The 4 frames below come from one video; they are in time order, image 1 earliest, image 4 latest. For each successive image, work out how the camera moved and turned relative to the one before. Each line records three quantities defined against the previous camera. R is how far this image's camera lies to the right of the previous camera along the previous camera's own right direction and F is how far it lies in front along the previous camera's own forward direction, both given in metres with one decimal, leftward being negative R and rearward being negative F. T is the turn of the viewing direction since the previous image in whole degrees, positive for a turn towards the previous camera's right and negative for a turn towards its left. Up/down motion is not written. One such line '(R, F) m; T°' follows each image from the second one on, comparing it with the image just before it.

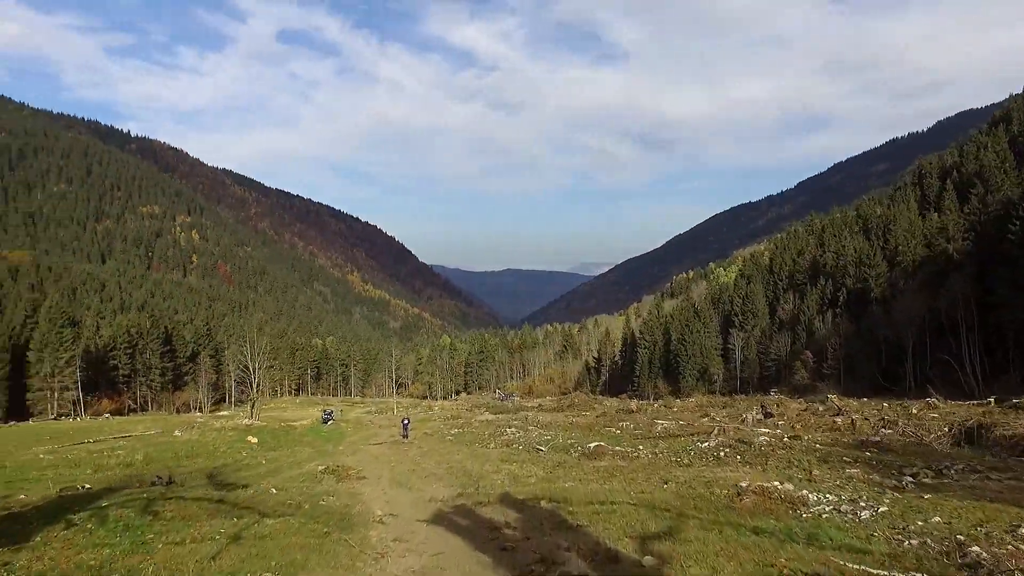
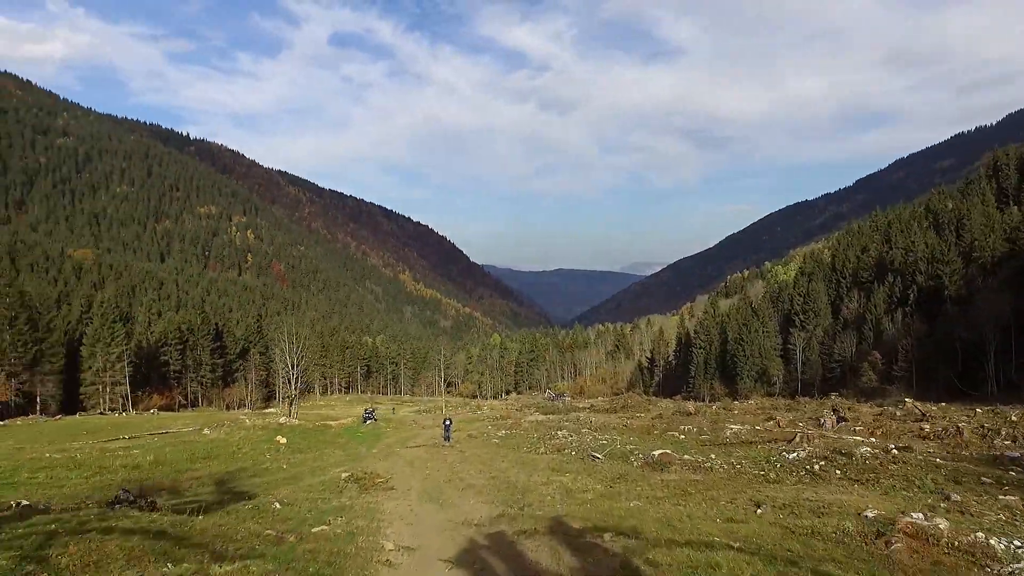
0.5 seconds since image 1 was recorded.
(-0.1, +2.4) m; -5°
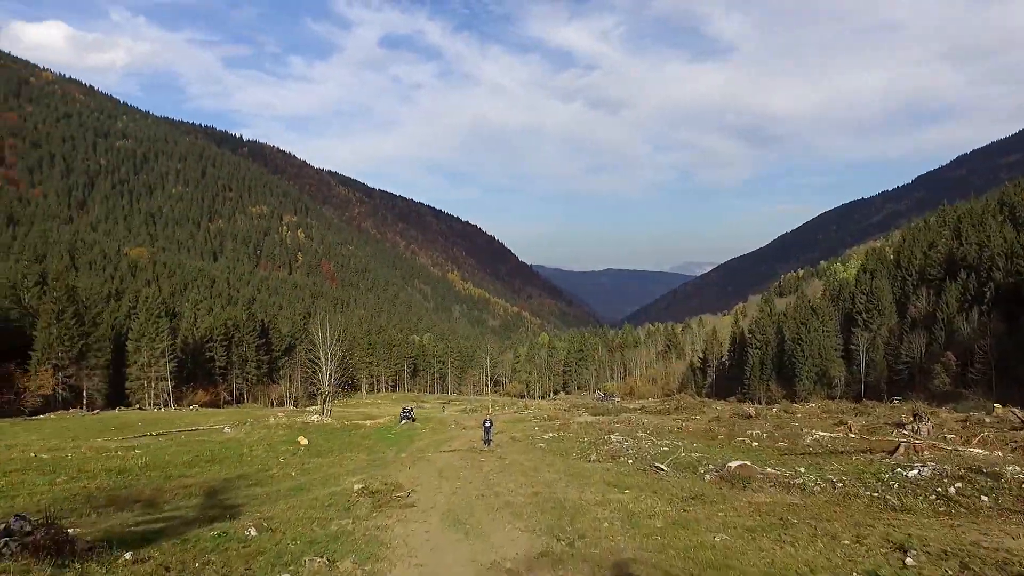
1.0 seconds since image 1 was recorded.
(0.0, +2.6) m; -4°
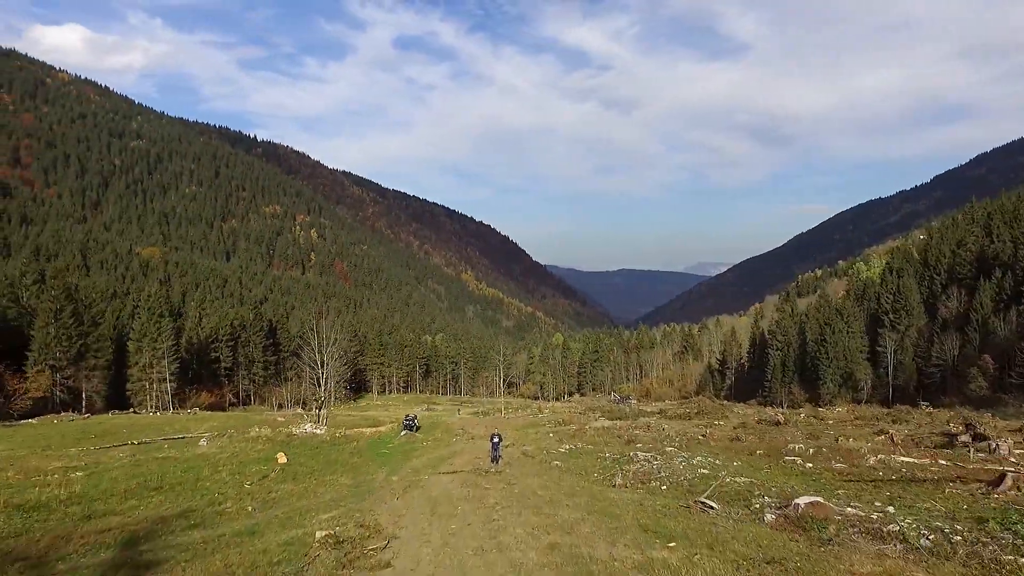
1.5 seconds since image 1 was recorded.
(+0.1, +2.7) m; -1°
